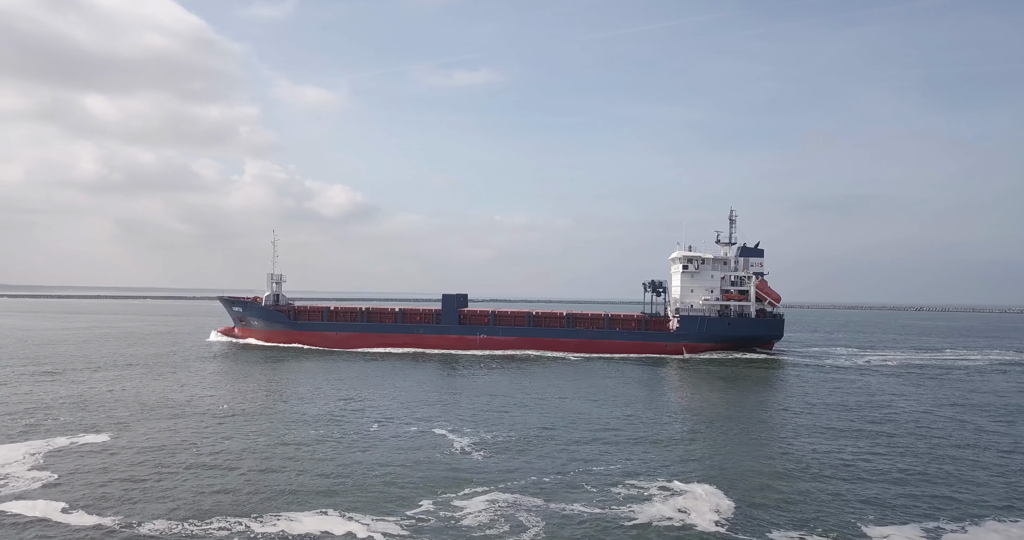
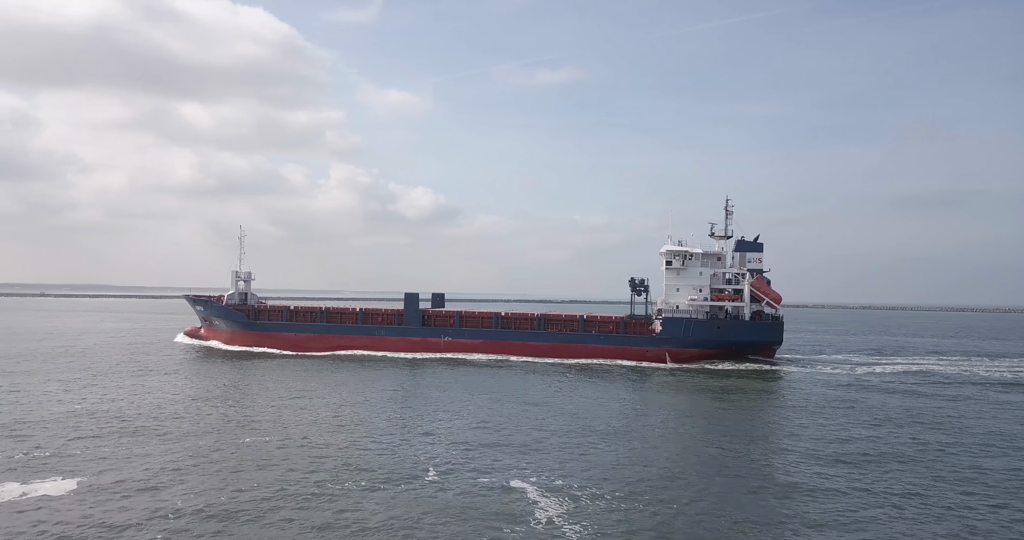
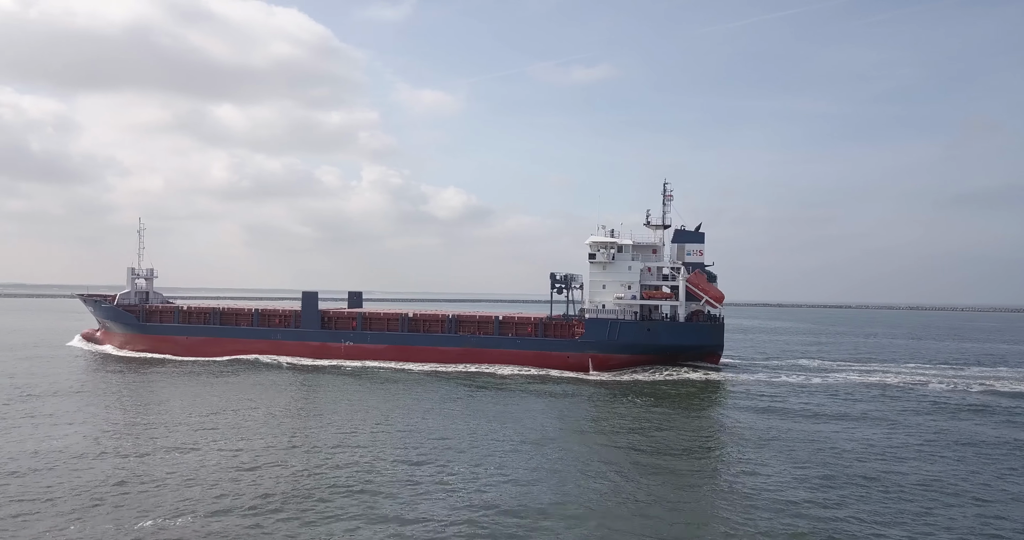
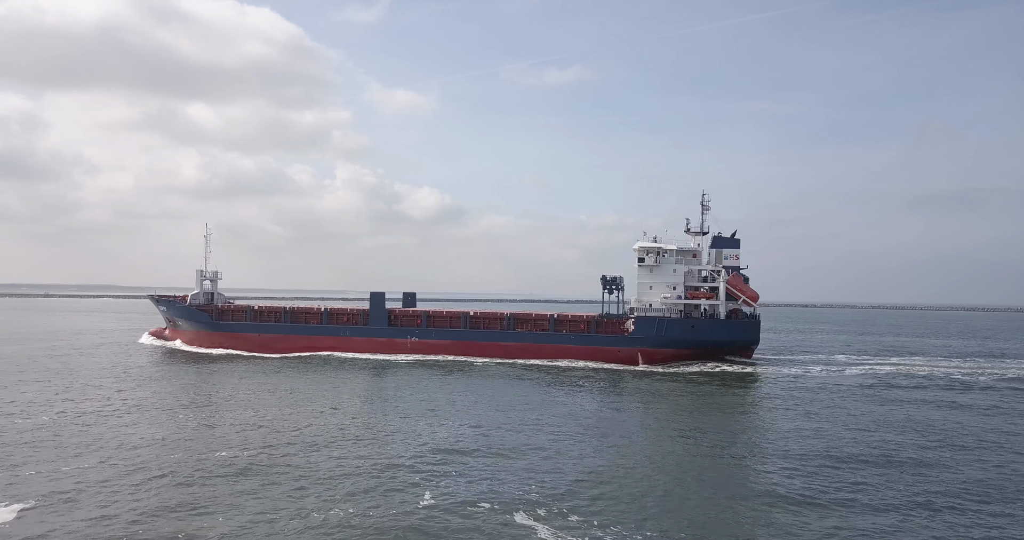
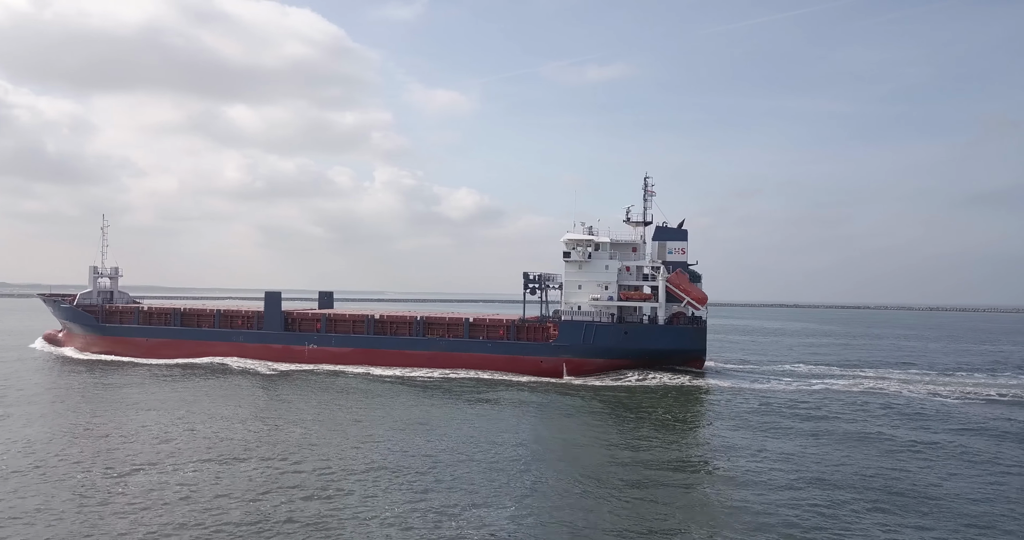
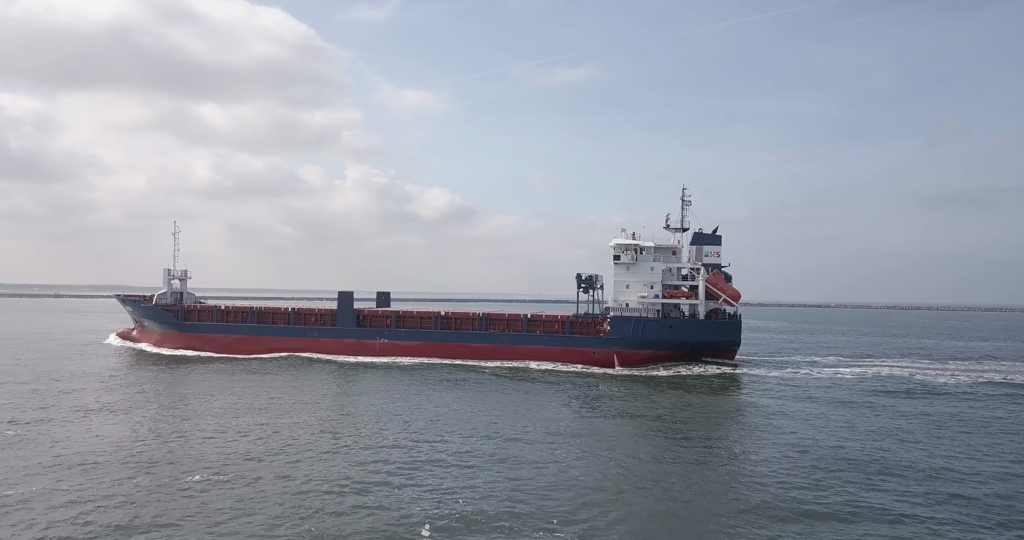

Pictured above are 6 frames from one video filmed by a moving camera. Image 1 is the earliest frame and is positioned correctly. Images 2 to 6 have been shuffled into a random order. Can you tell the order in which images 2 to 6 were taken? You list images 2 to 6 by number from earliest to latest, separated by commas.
2, 4, 6, 3, 5
